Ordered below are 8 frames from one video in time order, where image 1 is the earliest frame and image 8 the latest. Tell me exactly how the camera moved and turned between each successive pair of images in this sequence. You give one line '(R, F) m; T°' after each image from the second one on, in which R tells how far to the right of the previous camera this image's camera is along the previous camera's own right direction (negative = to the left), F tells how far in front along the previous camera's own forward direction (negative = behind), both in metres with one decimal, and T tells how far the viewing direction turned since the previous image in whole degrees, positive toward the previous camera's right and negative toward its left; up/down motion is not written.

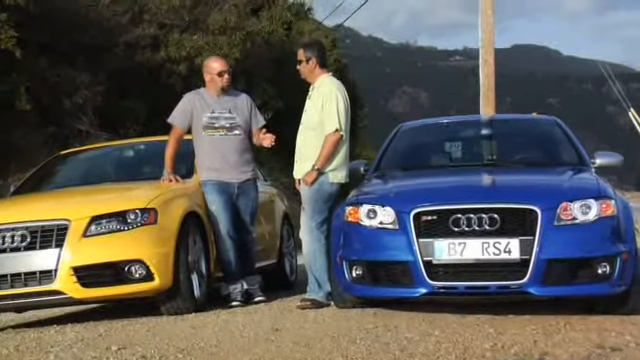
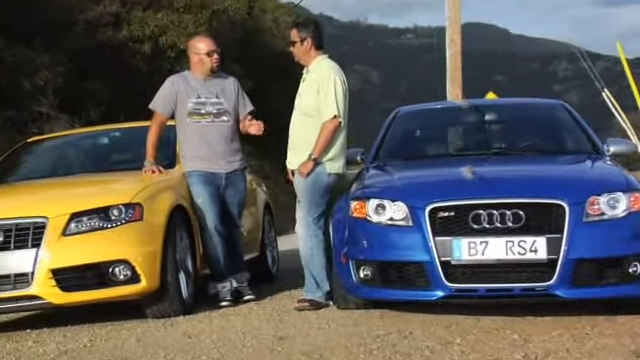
(-0.3, +0.6) m; +3°
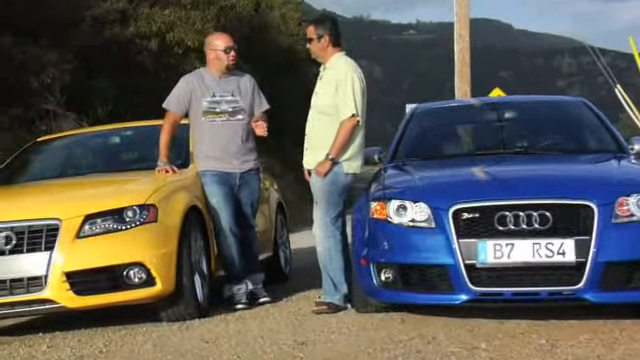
(-0.1, +0.1) m; 0°
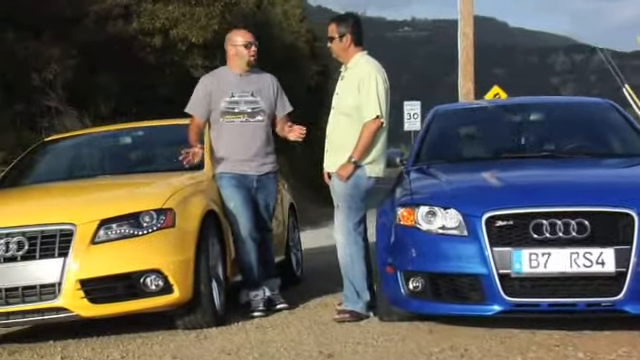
(-0.2, +0.2) m; 0°
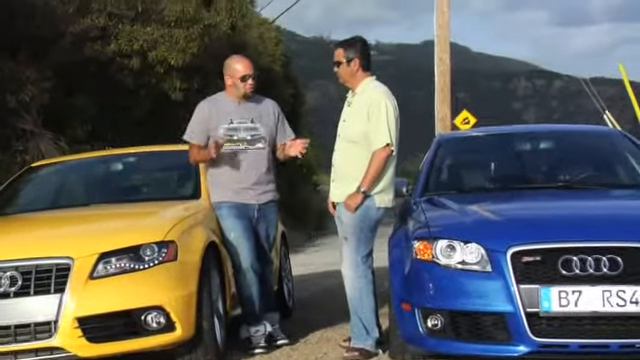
(-0.3, +0.3) m; +2°
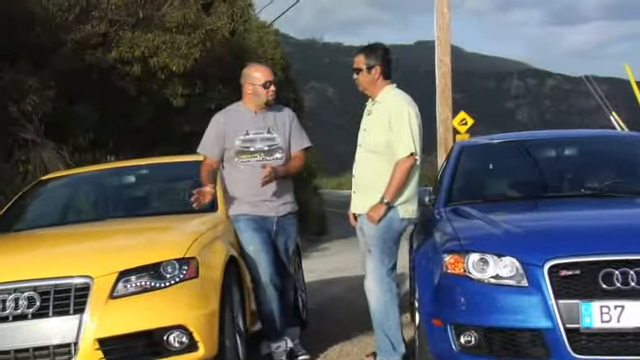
(-0.2, +0.2) m; 0°
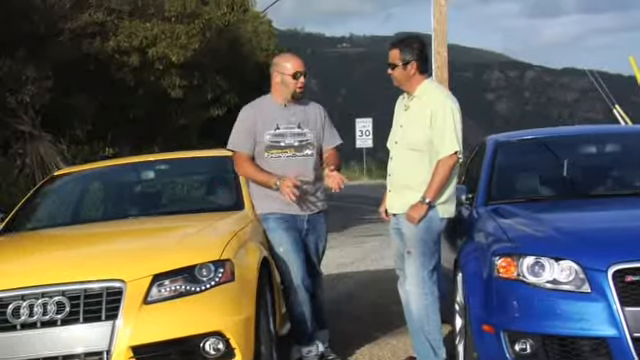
(-0.3, +0.3) m; +1°
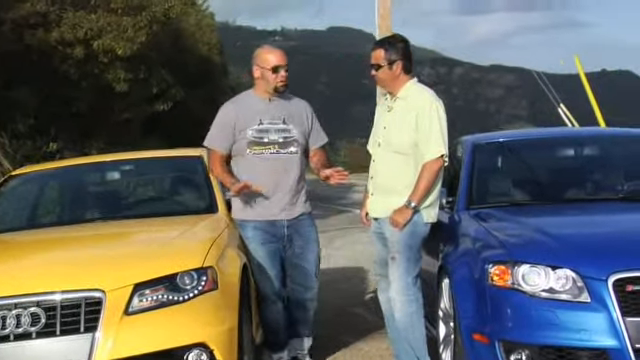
(-0.3, +0.2) m; +4°
